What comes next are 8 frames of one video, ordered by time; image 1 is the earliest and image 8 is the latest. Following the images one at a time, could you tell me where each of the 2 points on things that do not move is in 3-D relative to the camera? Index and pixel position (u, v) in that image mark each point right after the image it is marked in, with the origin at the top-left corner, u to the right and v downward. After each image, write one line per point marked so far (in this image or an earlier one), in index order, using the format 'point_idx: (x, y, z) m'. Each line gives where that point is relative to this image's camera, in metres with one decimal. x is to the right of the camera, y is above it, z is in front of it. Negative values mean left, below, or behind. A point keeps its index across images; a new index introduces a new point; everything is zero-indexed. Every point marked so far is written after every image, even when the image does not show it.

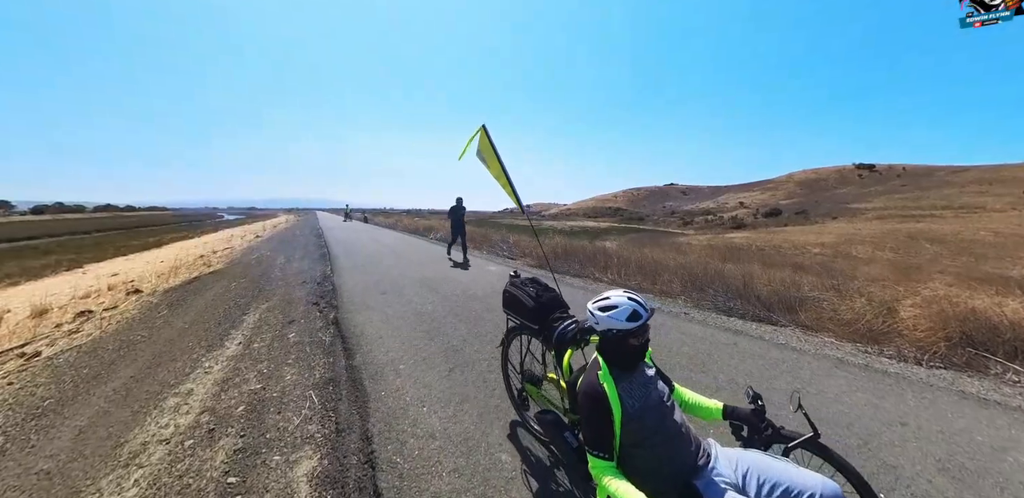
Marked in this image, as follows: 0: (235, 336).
0: (-4.3, -1.4, +6.1) m
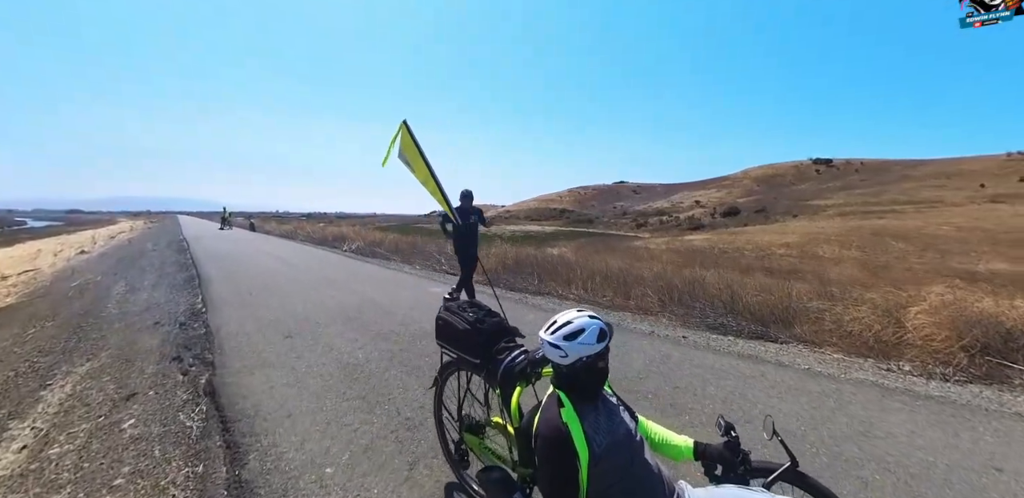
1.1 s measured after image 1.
0: (-4.6, -1.7, +3.8) m
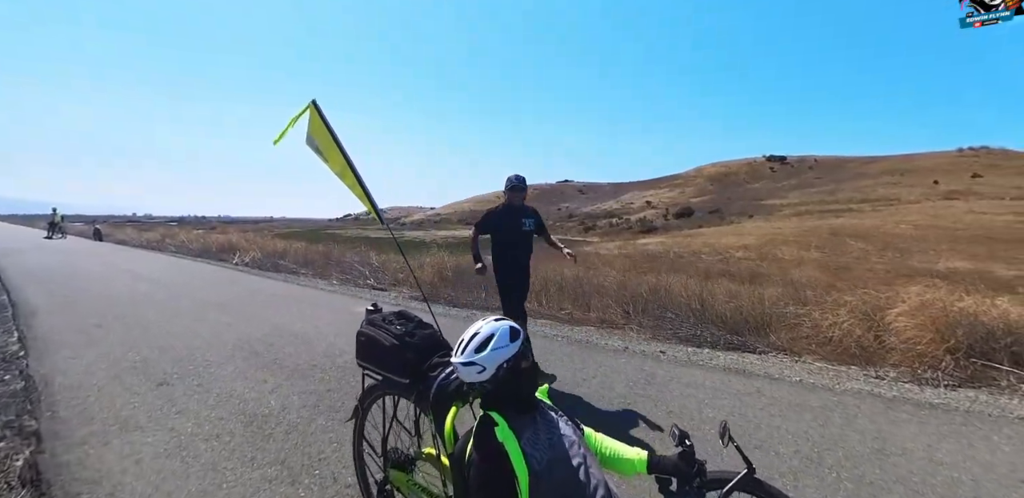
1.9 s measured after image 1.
0: (-4.8, -1.8, +2.3) m
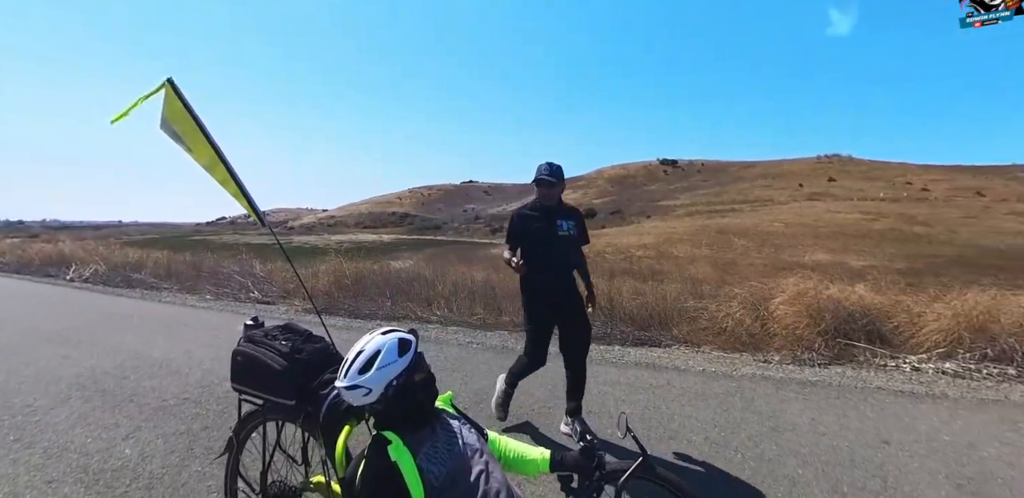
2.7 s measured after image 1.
0: (-5.2, -1.9, +1.2) m
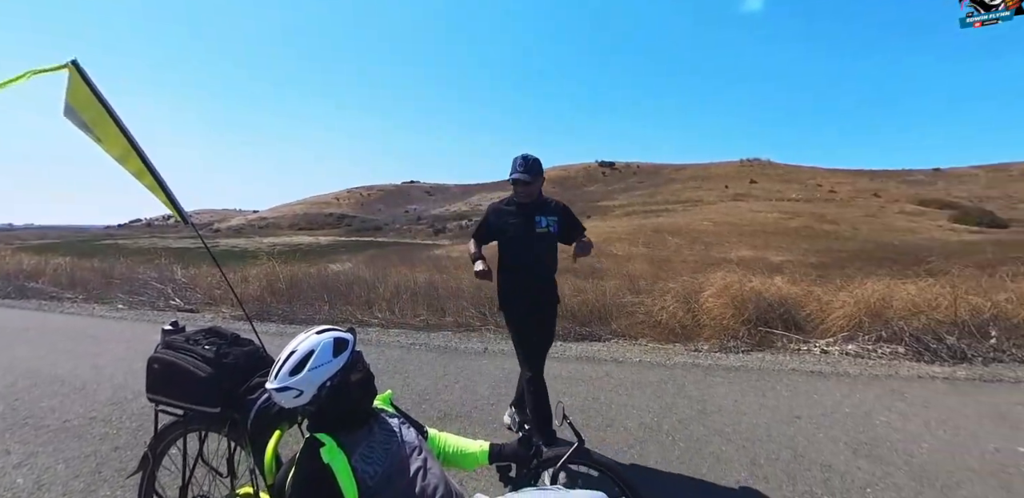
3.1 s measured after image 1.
0: (-5.4, -2.0, +0.6) m
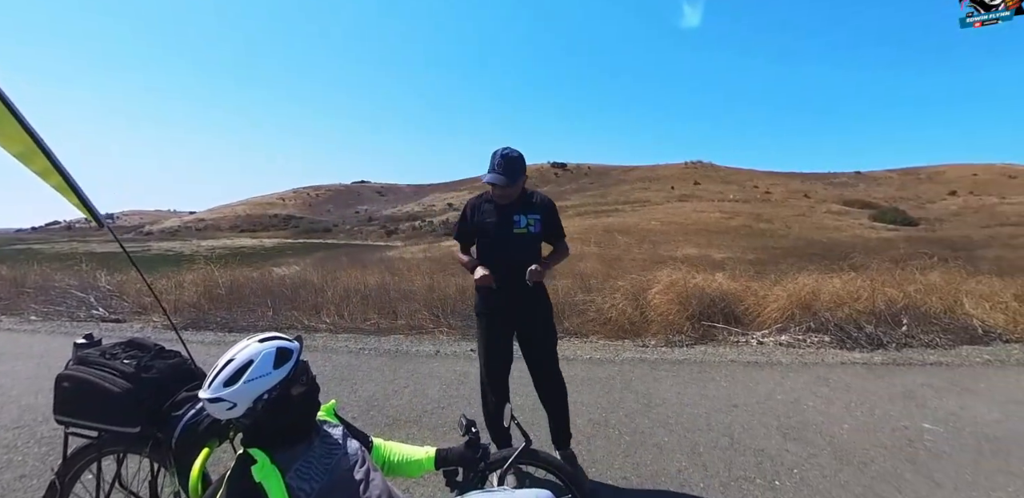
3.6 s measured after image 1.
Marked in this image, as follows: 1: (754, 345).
0: (-5.6, -2.0, +0.2) m
1: (+4.4, -1.7, +7.1) m
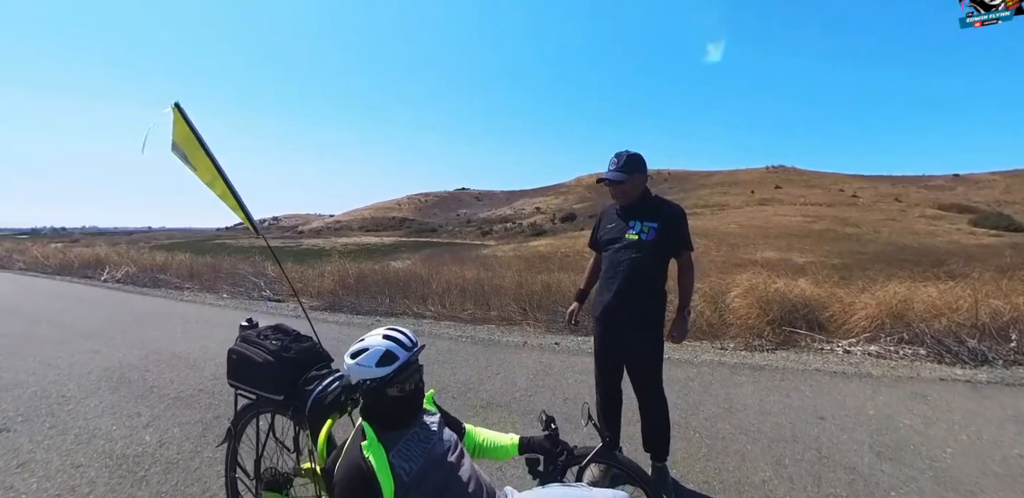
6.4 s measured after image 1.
0: (-5.1, -2.0, +1.2) m
1: (+5.6, -1.8, +6.9) m
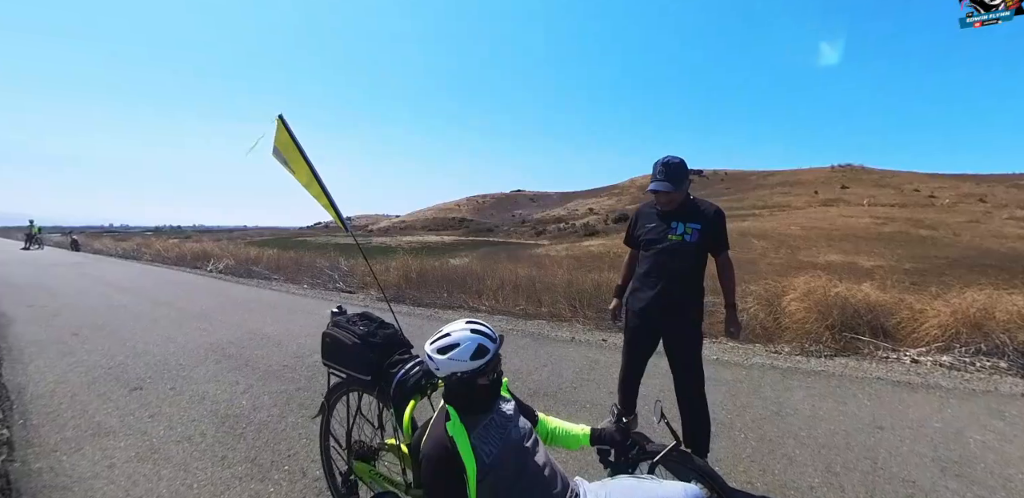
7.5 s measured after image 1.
0: (-4.9, -1.9, +1.9) m
1: (+6.4, -1.8, +6.4) m
